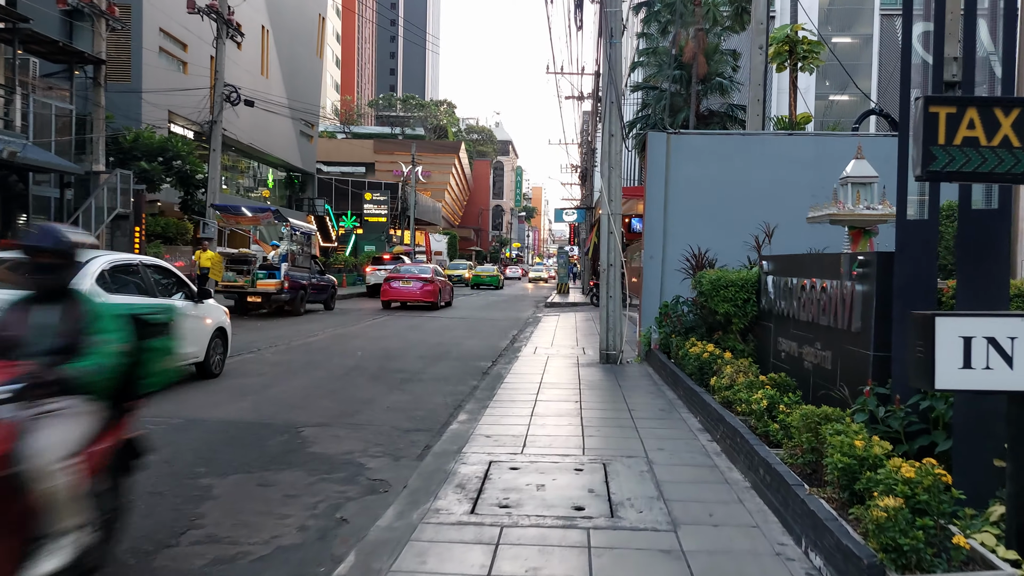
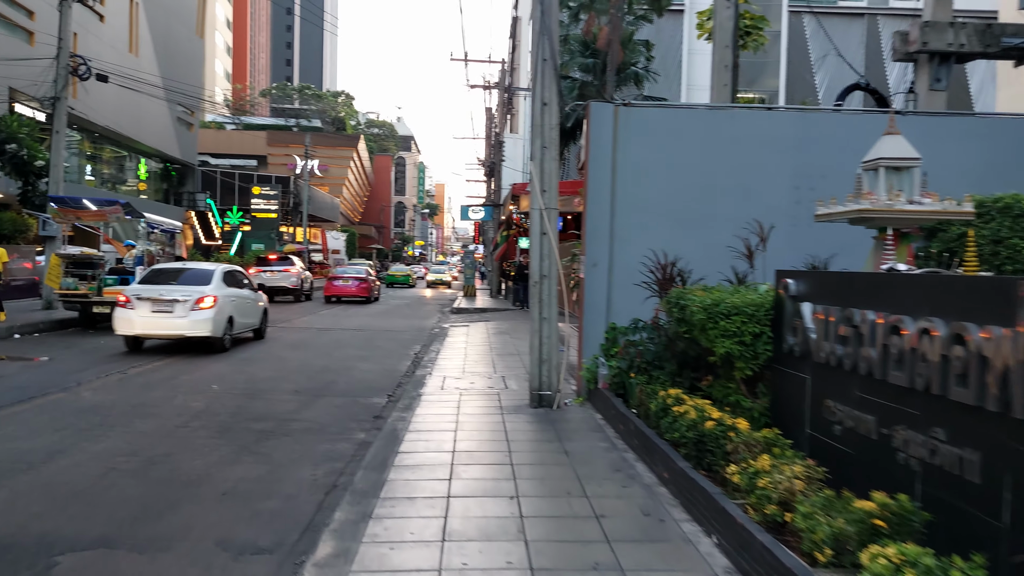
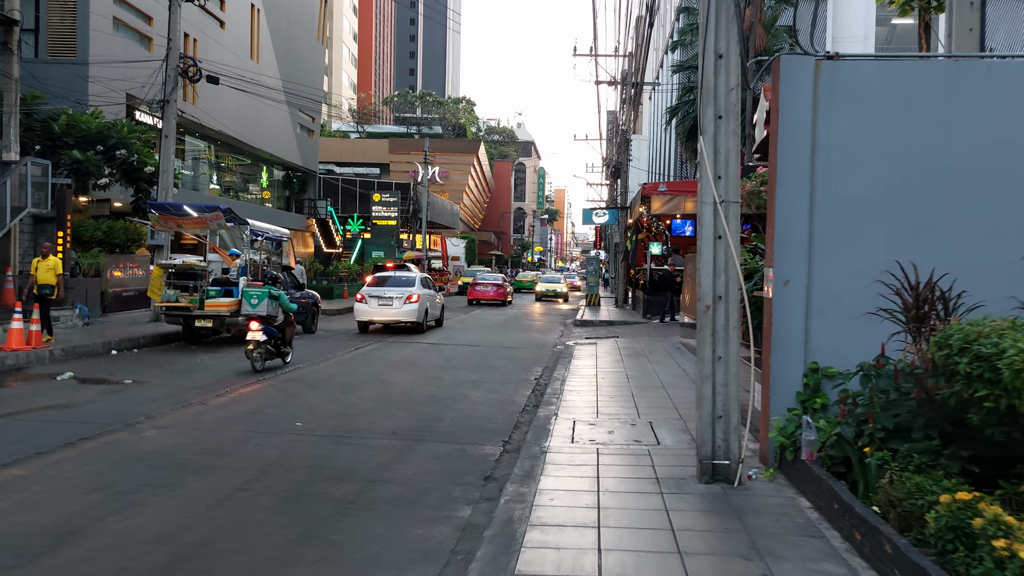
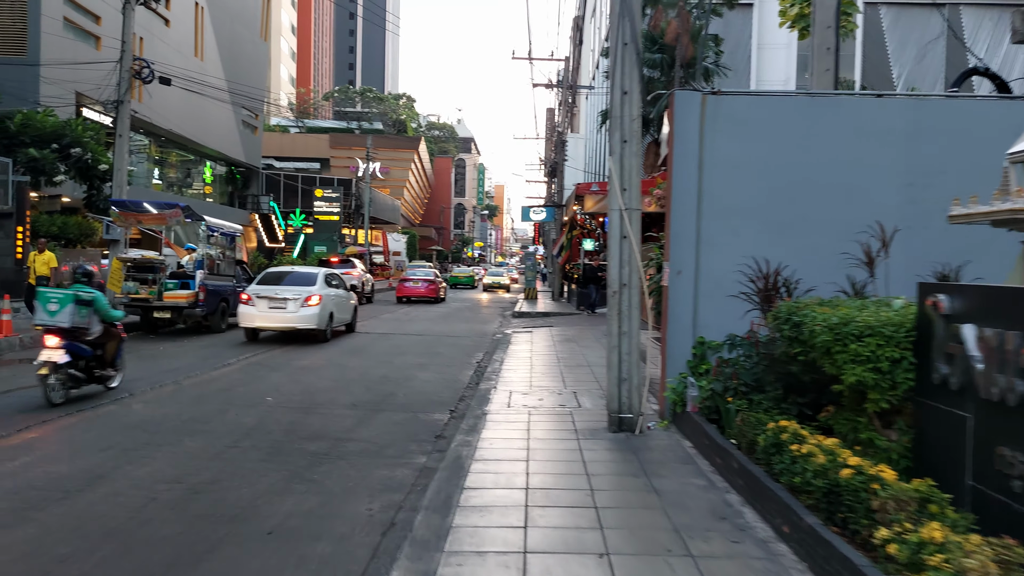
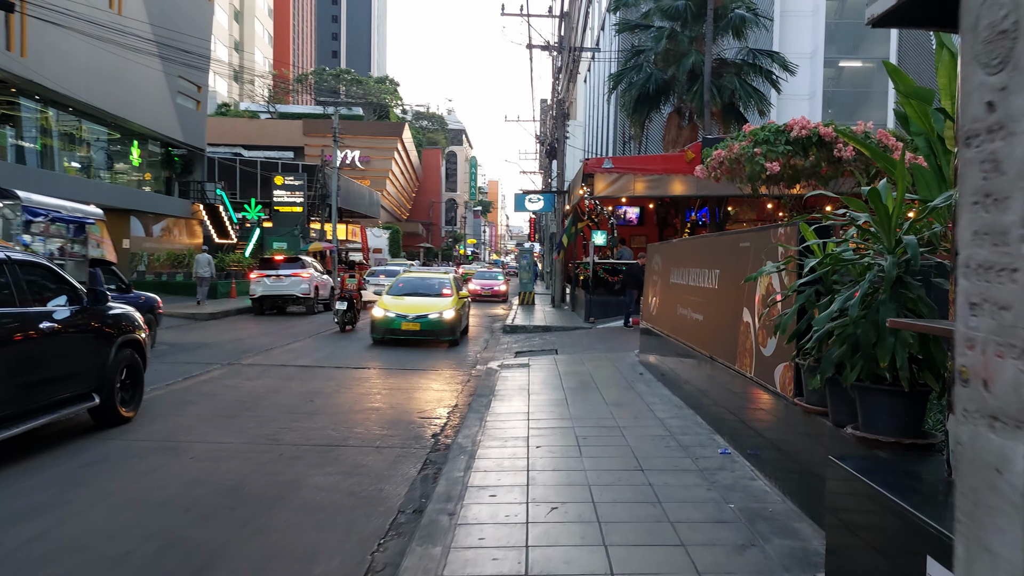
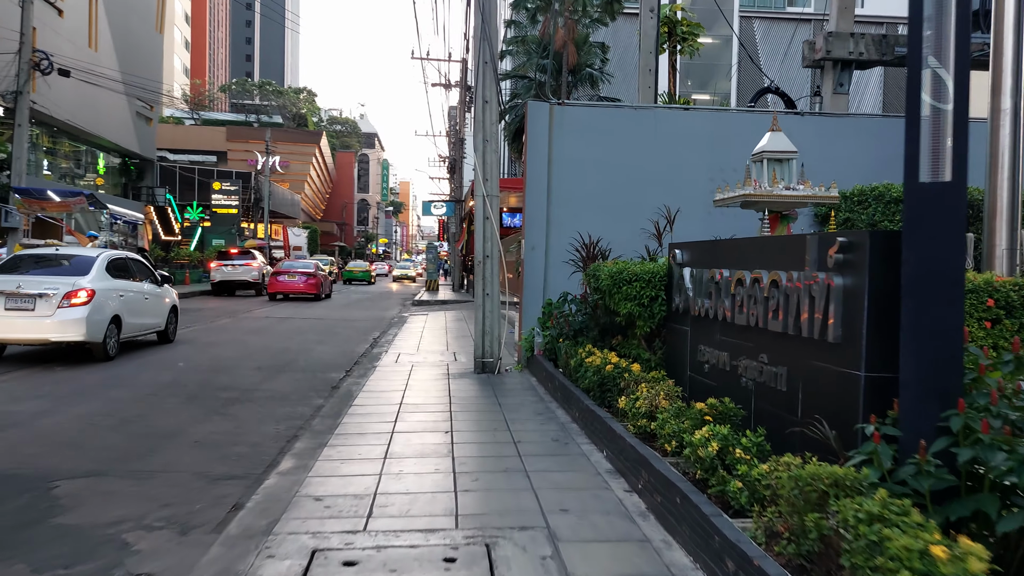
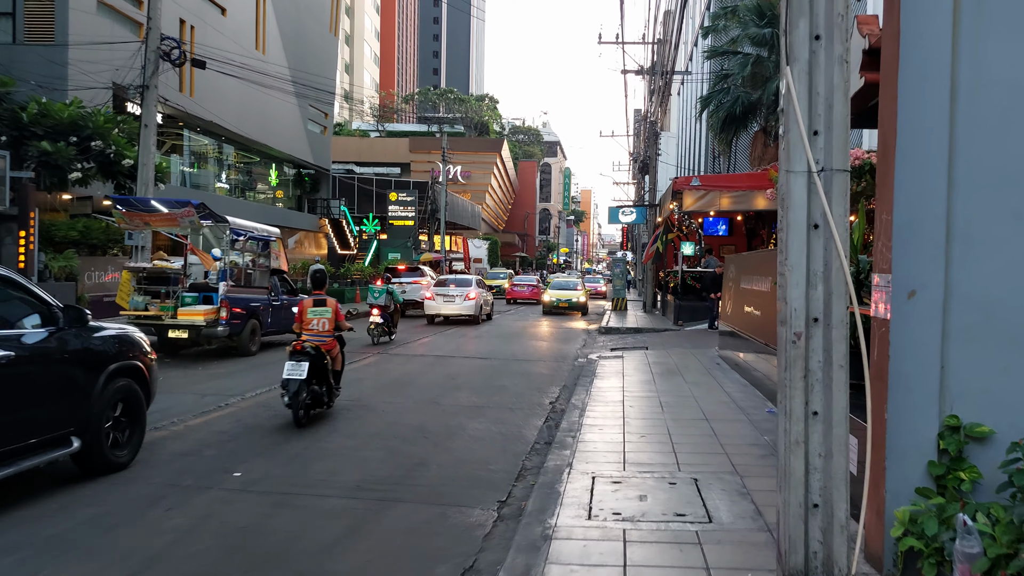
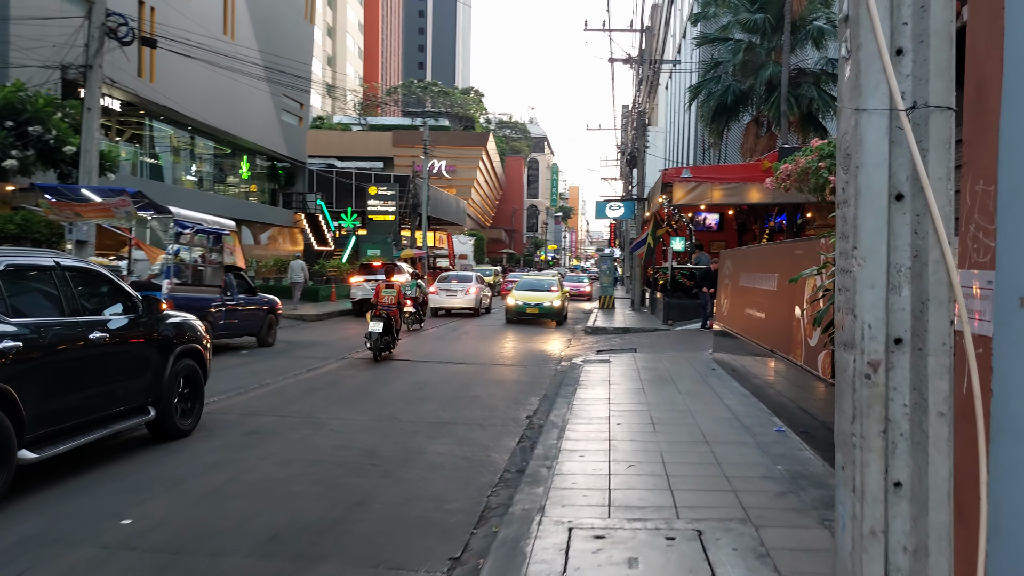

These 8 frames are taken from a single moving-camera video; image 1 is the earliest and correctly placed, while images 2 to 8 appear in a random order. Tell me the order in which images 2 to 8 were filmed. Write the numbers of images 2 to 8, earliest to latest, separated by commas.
6, 2, 4, 3, 7, 8, 5
